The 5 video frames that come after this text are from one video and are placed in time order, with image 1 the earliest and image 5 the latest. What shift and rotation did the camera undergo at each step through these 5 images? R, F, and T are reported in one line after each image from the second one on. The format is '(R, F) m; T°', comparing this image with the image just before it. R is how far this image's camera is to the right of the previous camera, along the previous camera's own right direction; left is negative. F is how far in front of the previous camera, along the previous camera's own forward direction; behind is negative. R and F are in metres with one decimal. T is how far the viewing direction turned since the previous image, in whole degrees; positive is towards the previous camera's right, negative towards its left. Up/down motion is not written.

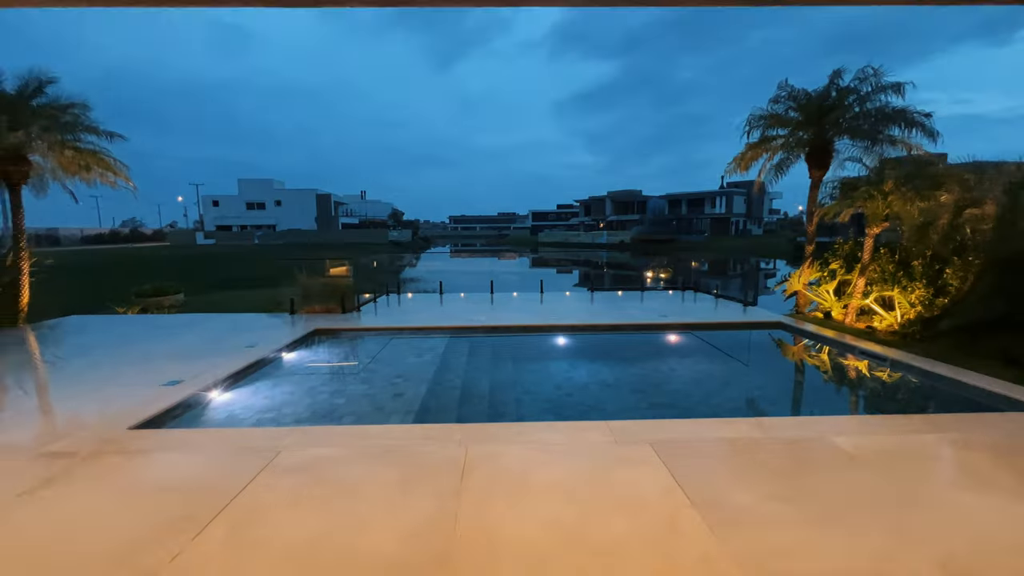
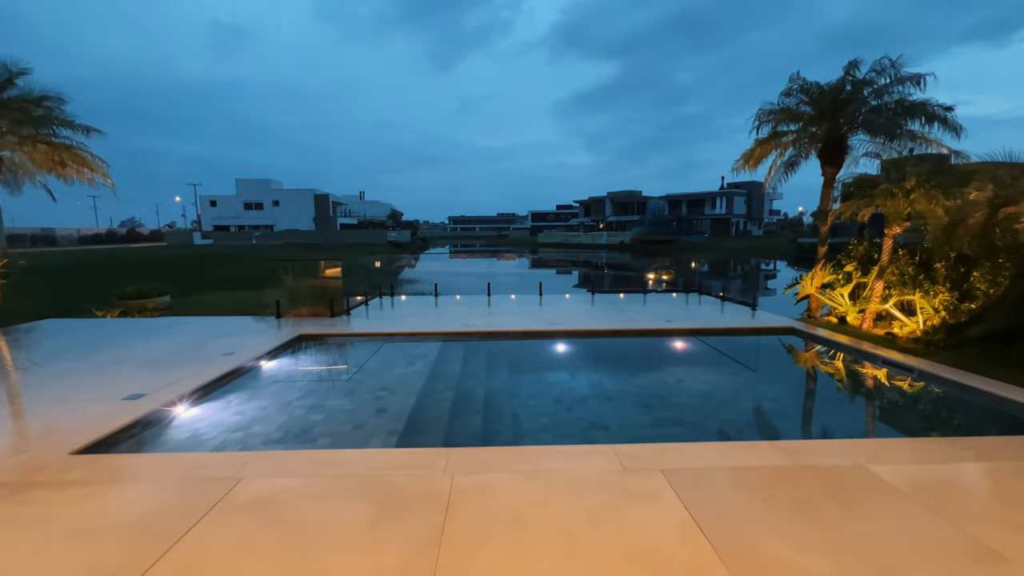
(+0.1, +0.5) m; 0°
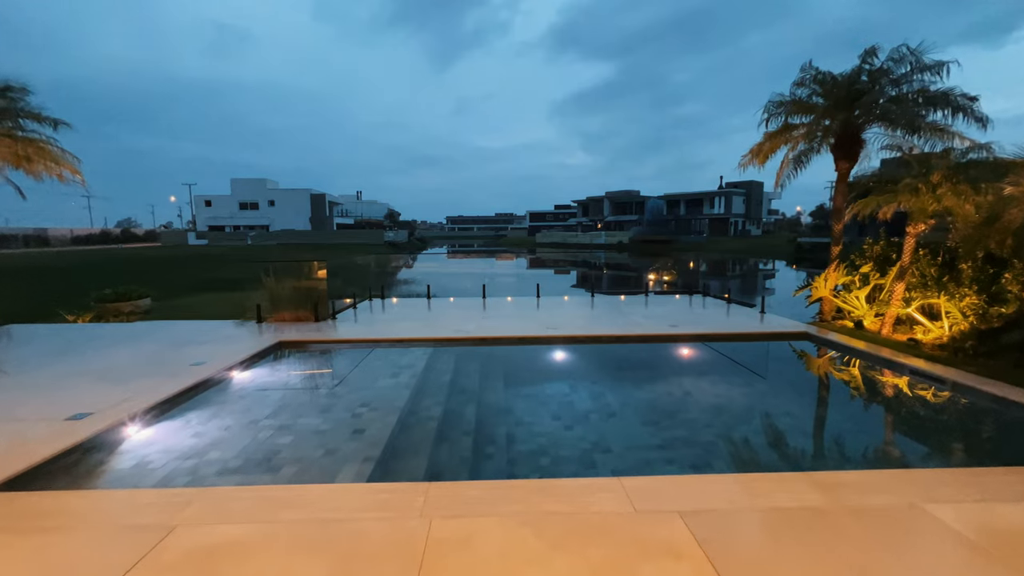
(+0.1, +0.6) m; 0°
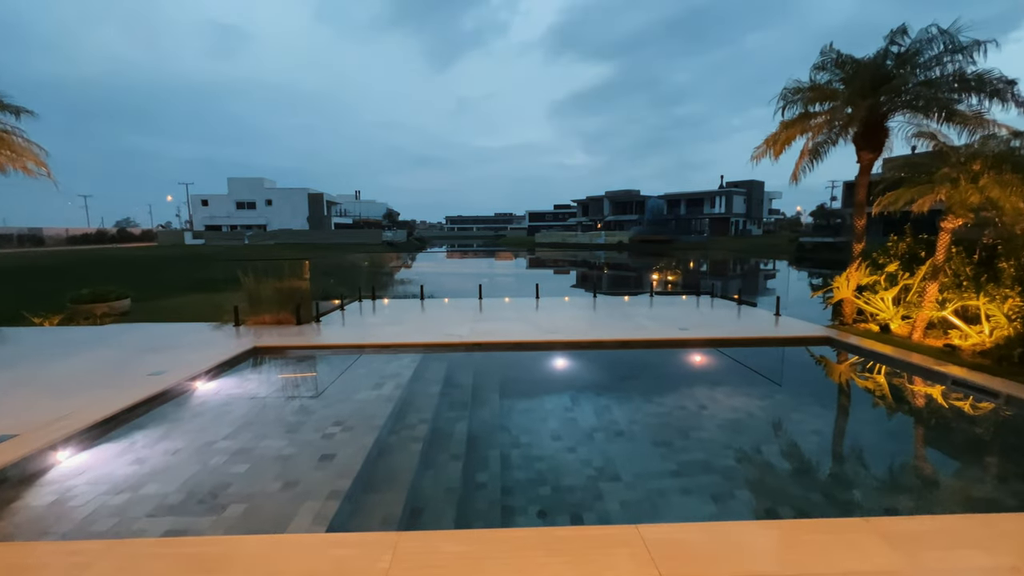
(0.0, +0.7) m; 0°
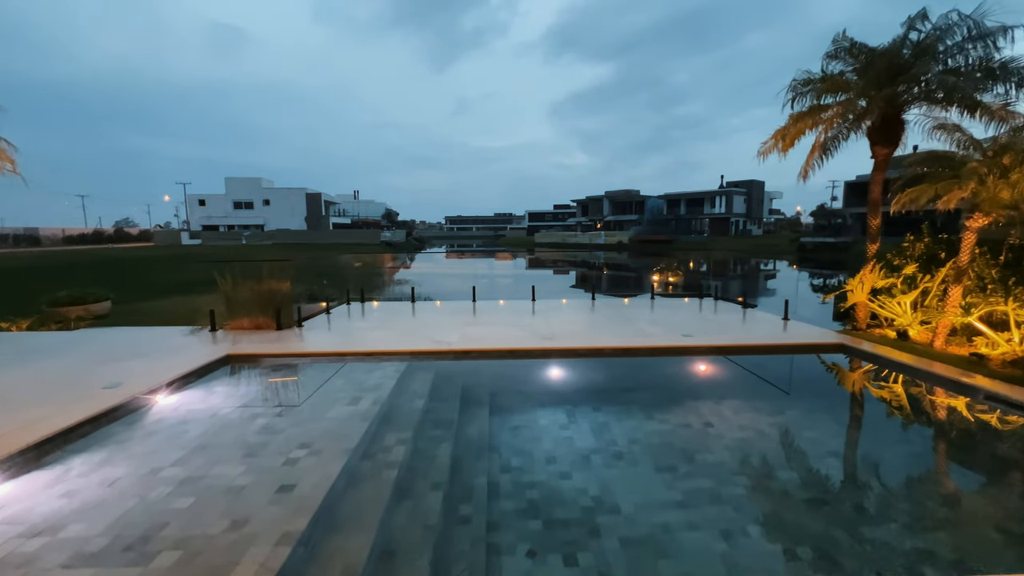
(+0.1, +0.5) m; 0°
